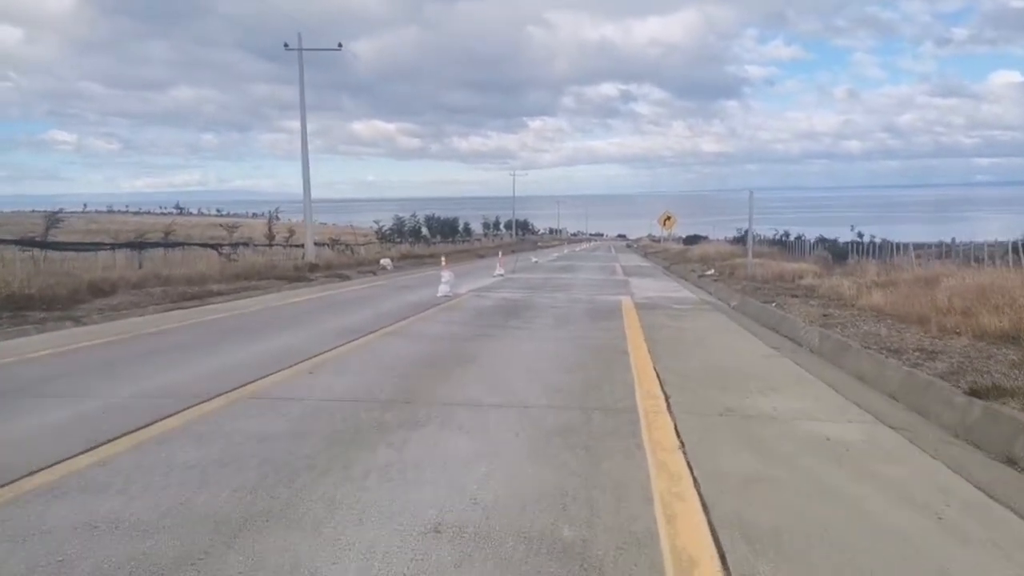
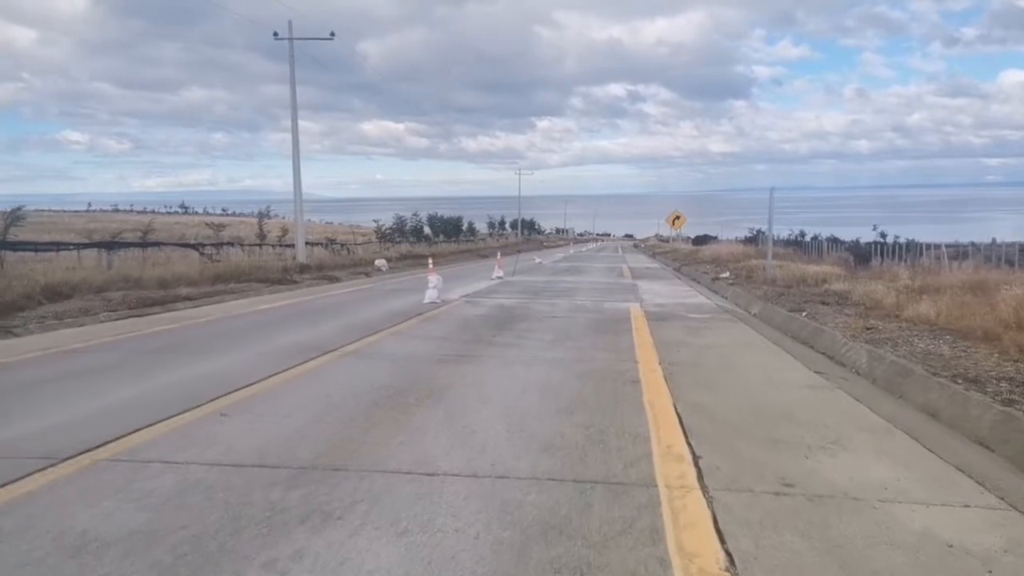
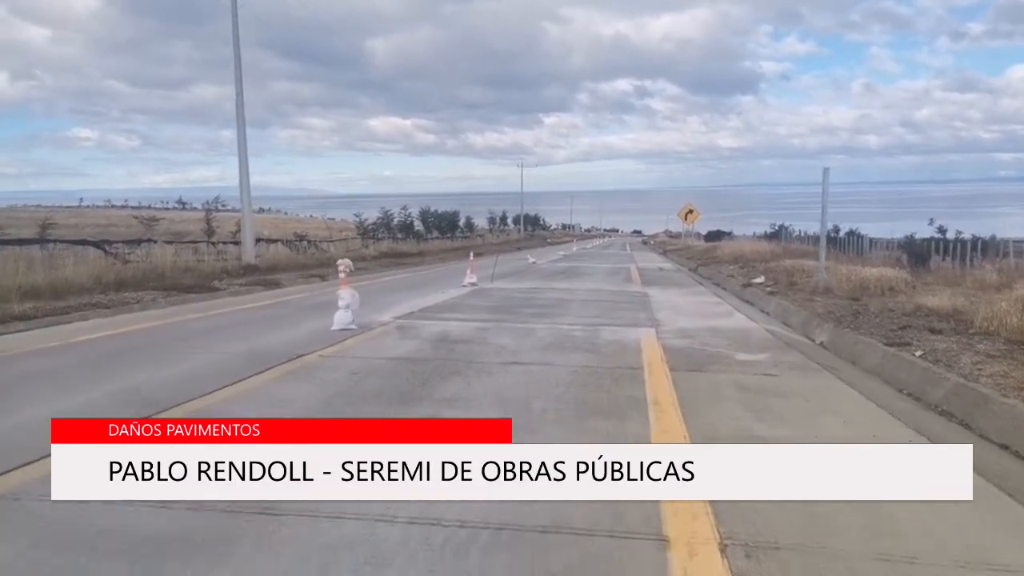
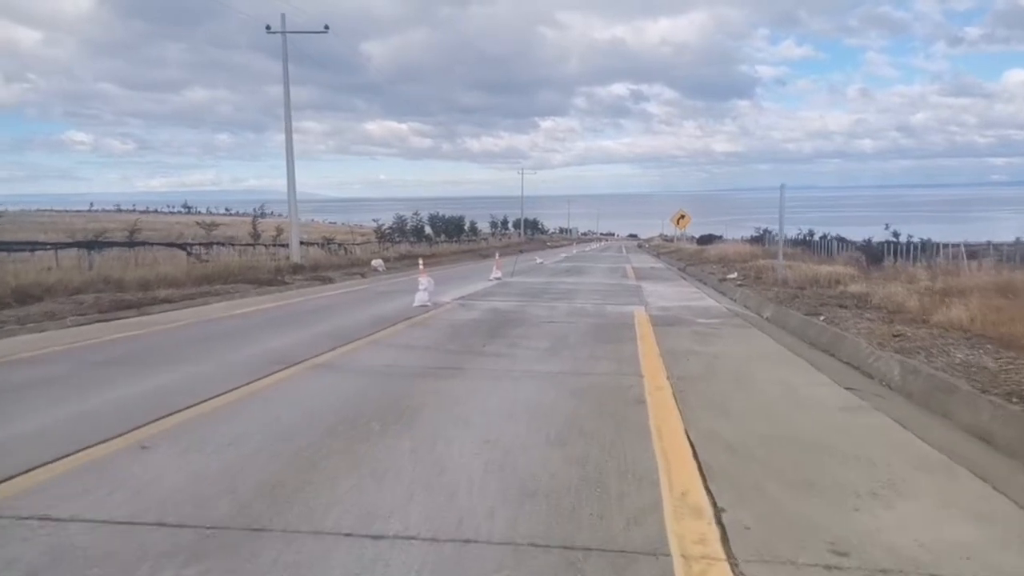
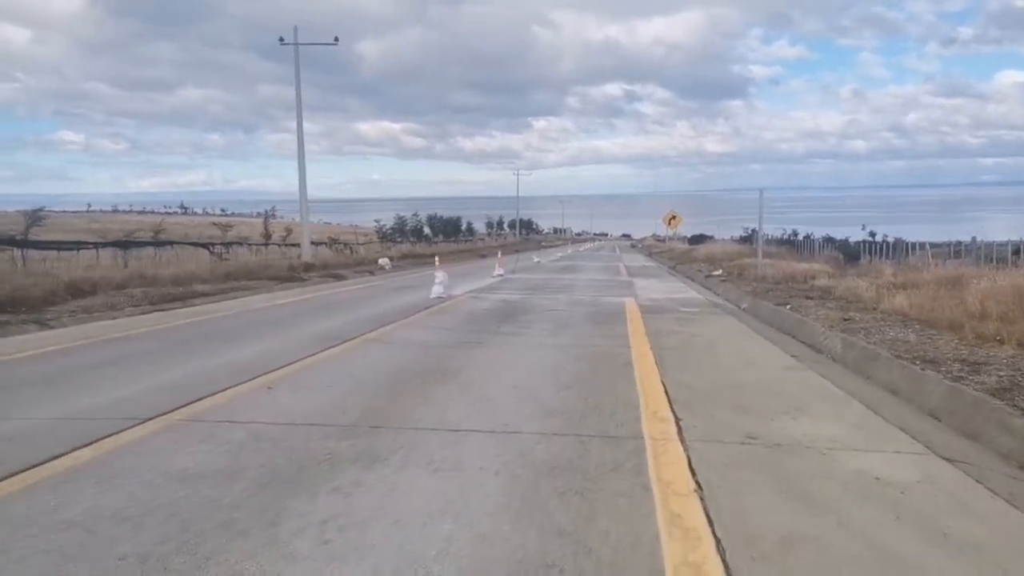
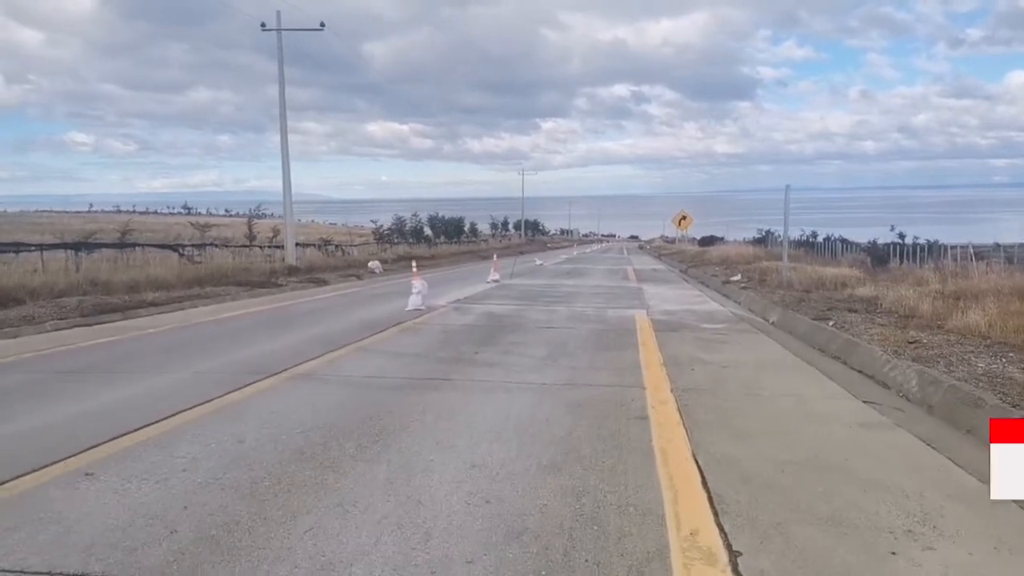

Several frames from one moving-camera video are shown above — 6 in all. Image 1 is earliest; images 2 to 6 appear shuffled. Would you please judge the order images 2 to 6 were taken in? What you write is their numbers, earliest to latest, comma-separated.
5, 2, 4, 6, 3
